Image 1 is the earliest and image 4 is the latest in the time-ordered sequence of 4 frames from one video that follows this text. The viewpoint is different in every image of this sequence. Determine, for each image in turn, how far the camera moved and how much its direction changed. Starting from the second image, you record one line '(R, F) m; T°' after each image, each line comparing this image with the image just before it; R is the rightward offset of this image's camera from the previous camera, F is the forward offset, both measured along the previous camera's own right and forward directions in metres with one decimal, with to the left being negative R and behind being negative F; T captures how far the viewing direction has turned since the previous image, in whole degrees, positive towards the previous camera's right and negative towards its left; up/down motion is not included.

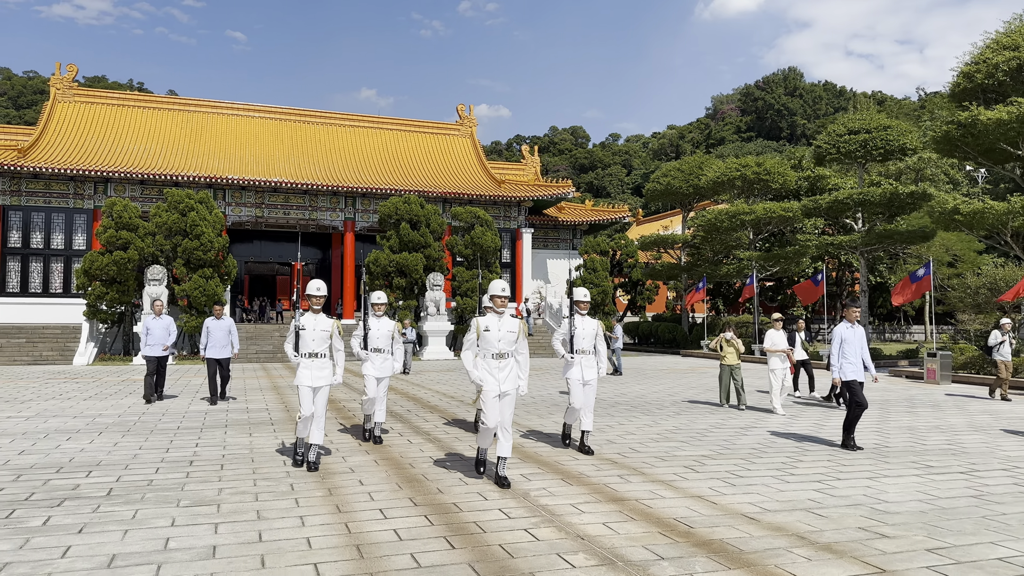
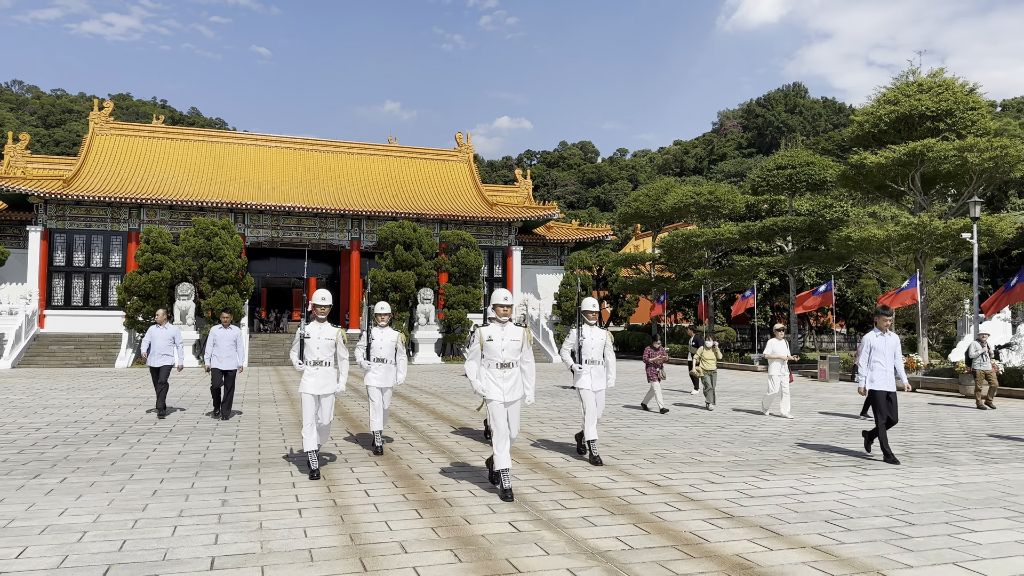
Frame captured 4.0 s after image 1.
(+1.2, -3.0) m; -1°
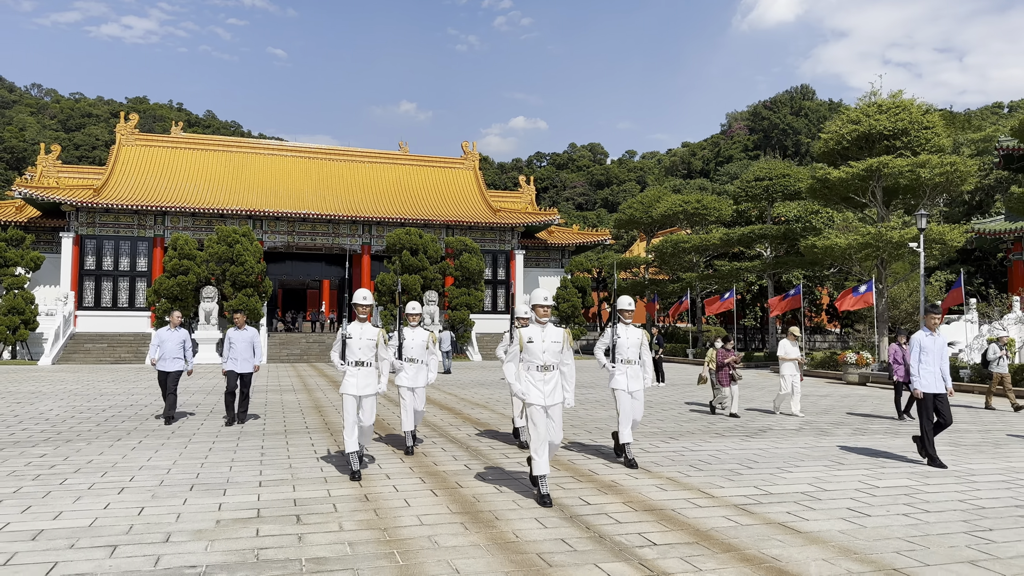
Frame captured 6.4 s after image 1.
(+0.5, -1.7) m; -1°
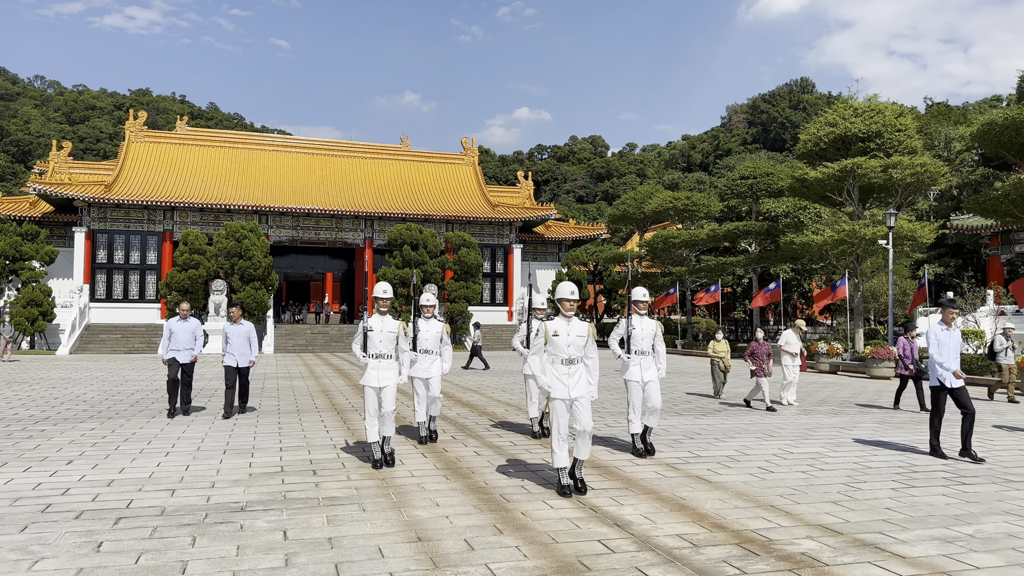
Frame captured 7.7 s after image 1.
(+0.2, -1.1) m; 0°
